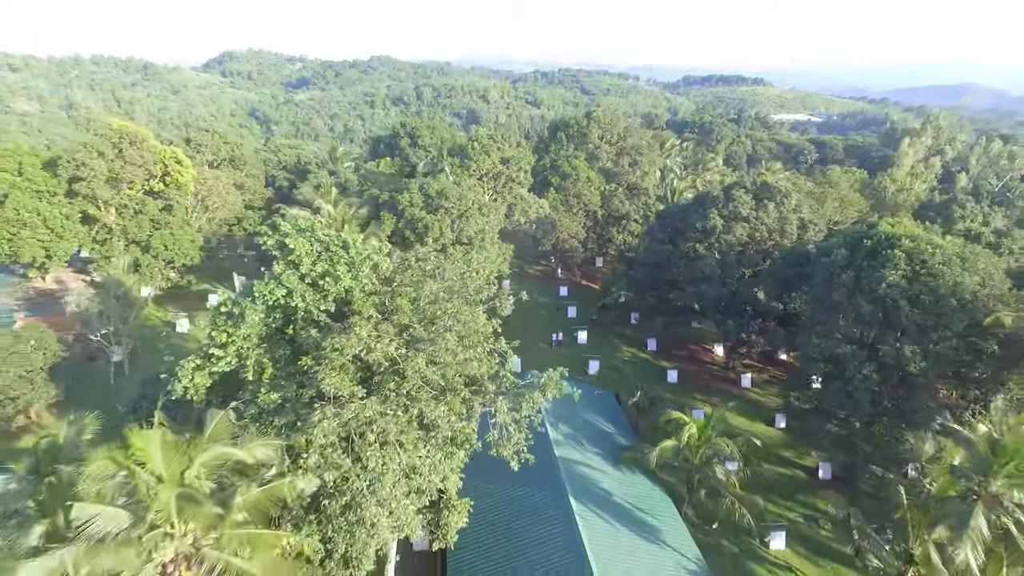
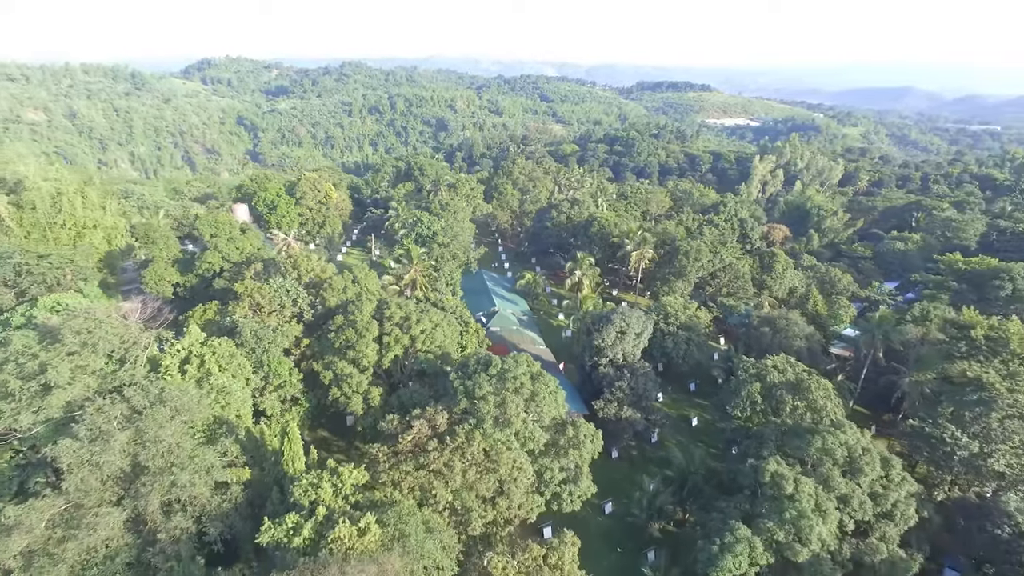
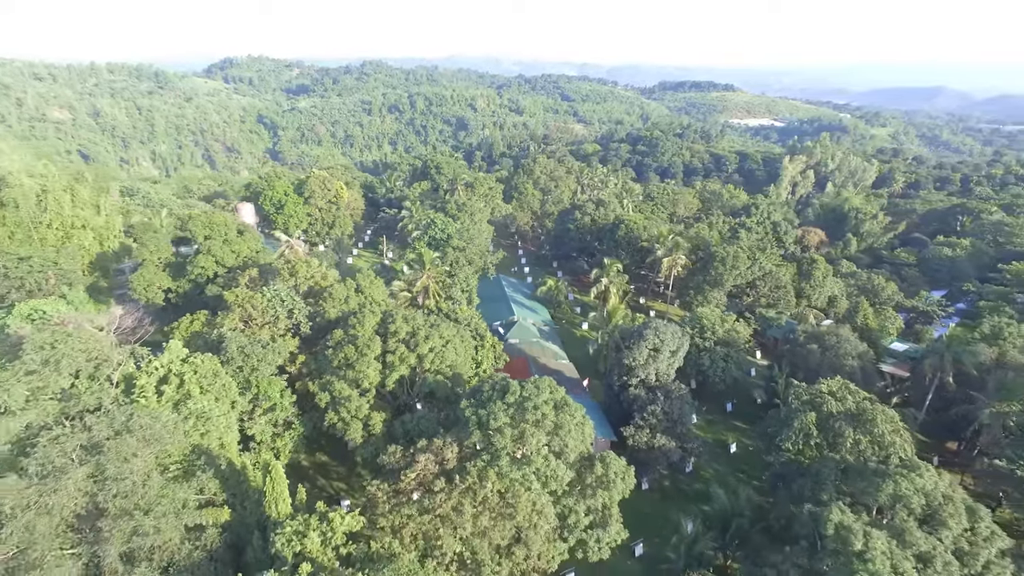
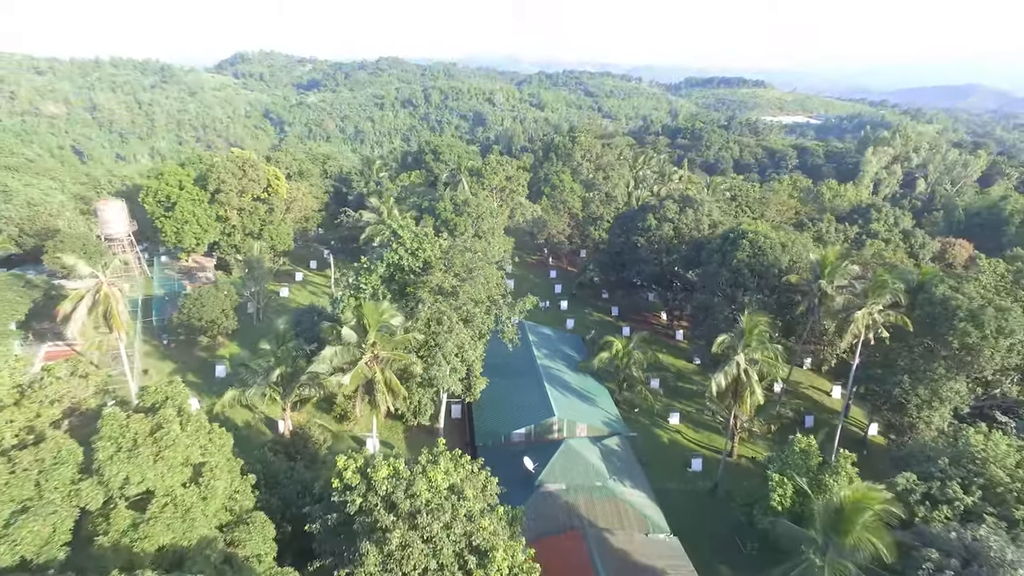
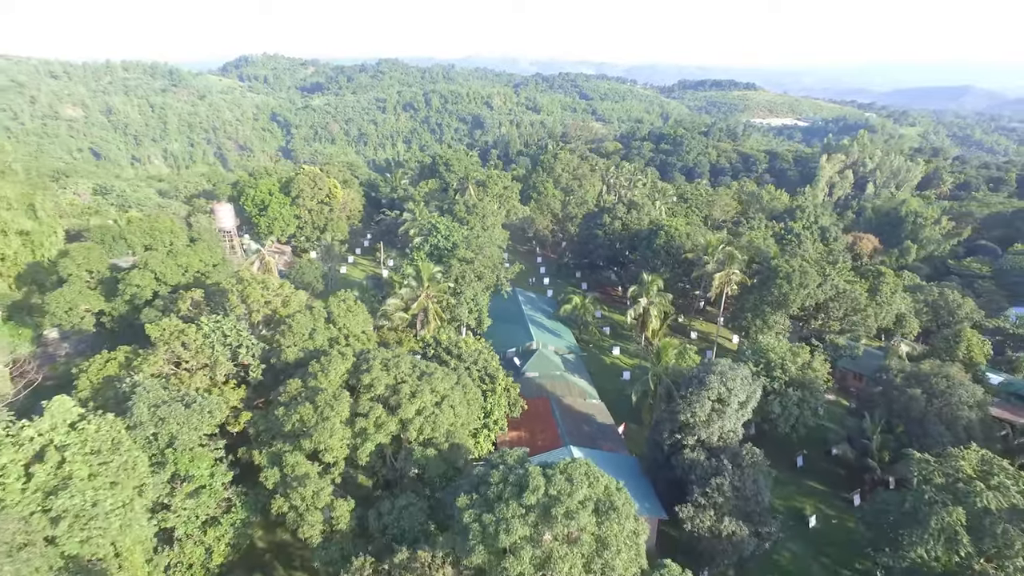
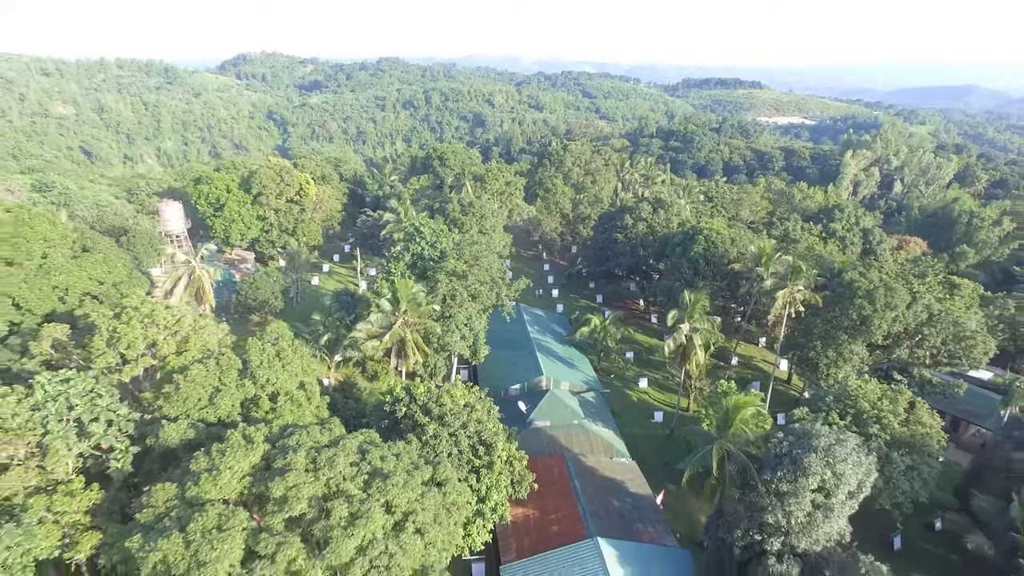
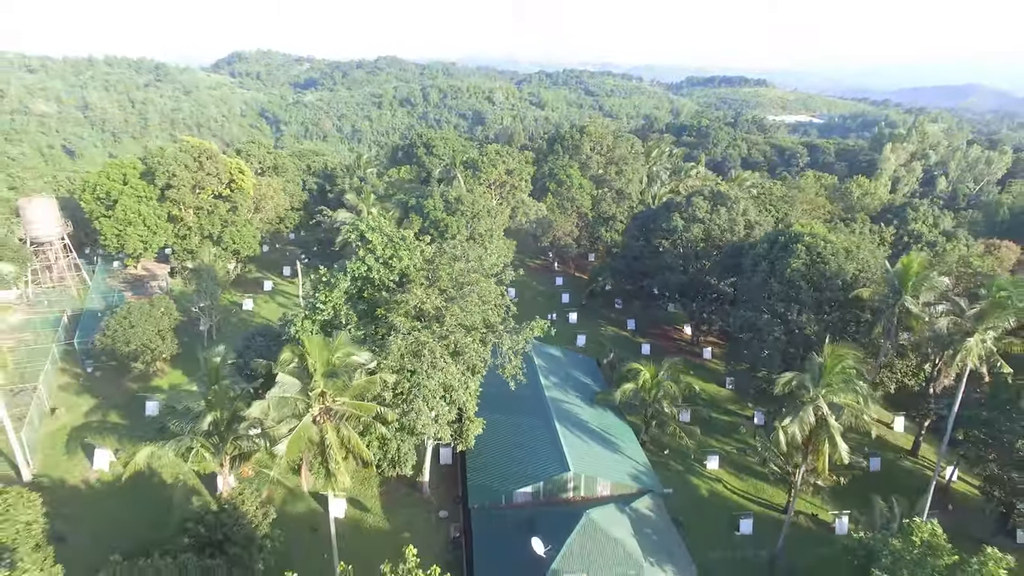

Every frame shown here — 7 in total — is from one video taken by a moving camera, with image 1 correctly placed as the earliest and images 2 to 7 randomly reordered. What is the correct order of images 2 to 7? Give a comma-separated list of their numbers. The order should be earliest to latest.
7, 4, 6, 5, 3, 2
